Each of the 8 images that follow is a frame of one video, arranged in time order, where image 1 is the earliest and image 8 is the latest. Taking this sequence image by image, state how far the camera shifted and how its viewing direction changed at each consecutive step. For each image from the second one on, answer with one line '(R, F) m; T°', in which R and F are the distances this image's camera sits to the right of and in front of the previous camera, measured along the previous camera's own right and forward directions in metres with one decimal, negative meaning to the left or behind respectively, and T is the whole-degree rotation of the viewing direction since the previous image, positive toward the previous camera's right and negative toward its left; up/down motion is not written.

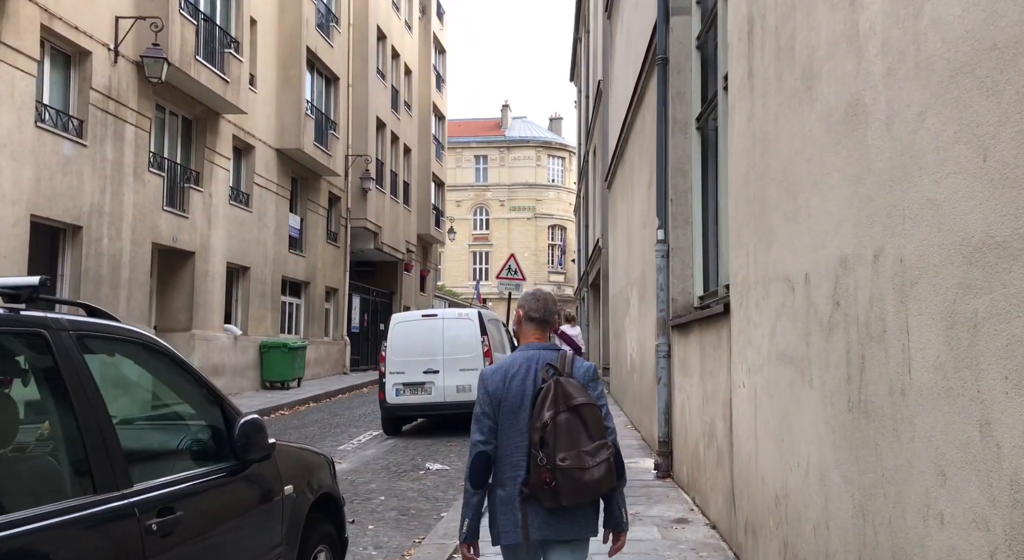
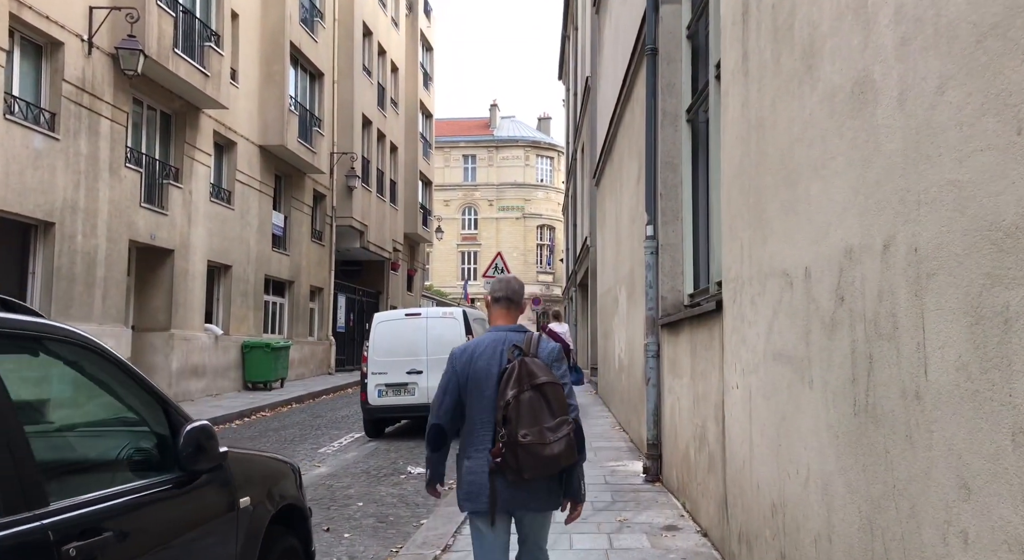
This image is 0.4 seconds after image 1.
(0.0, +0.3) m; +1°
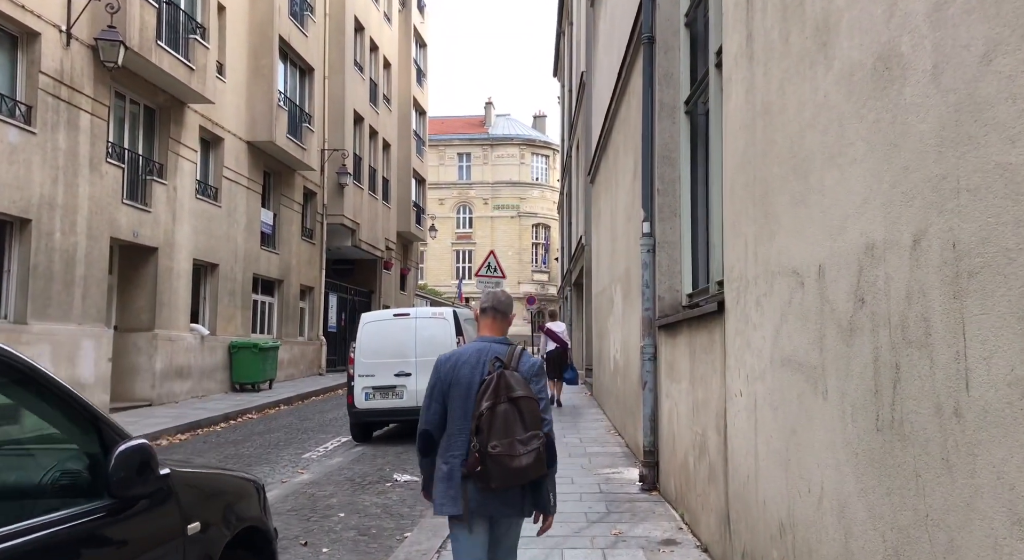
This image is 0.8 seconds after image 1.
(0.0, +0.4) m; 0°
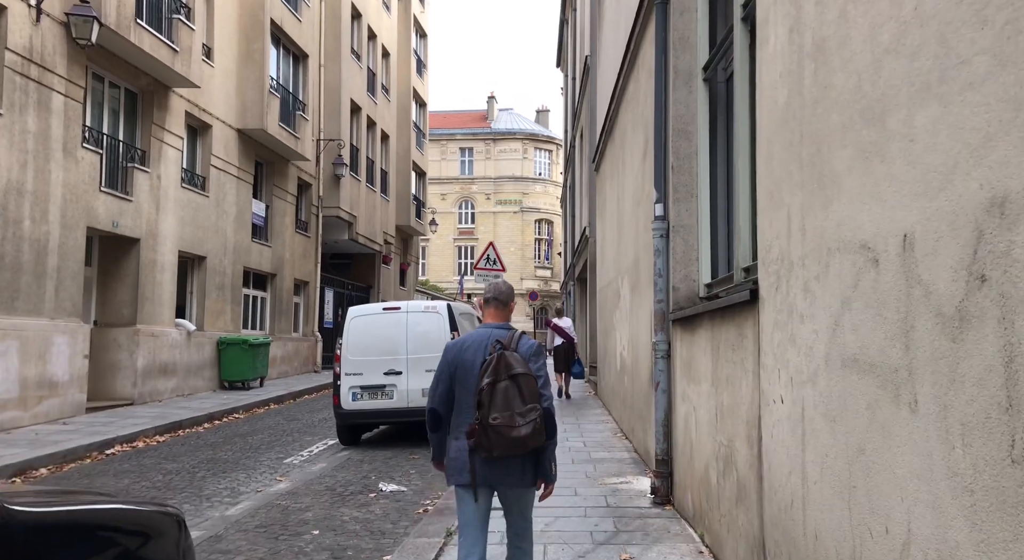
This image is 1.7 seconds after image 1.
(+0.1, +0.8) m; 0°
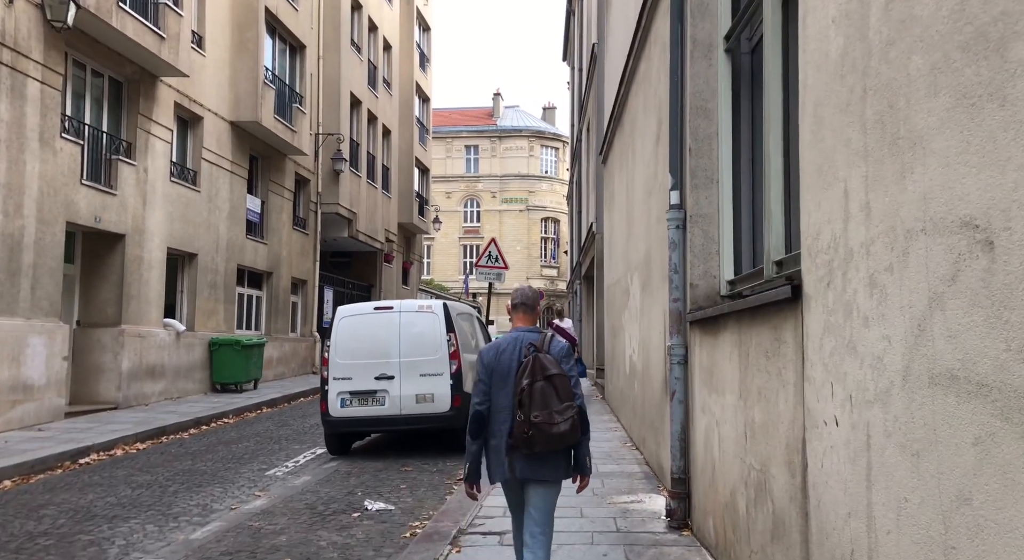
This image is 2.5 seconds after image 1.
(+0.1, +0.8) m; 0°
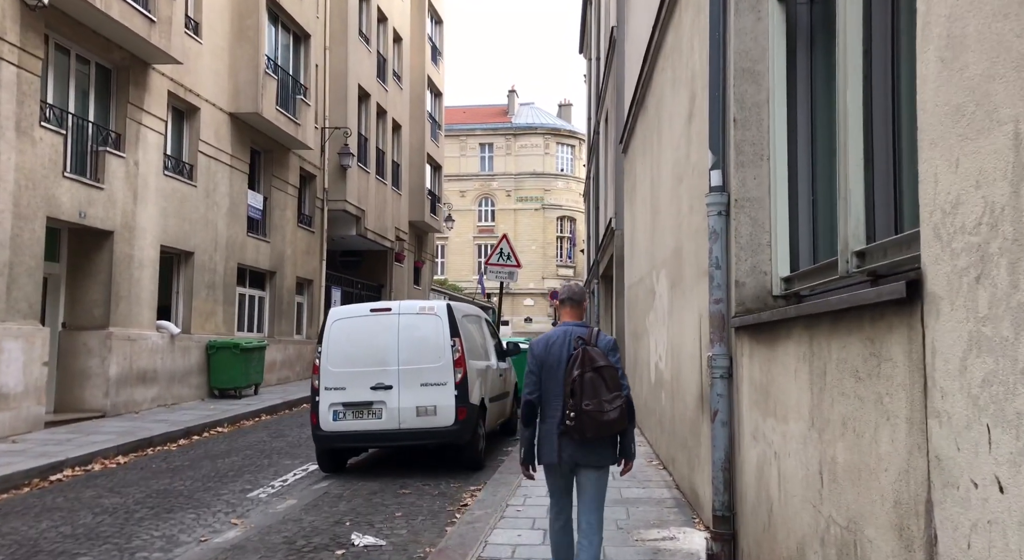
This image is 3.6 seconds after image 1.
(0.0, +1.0) m; -1°
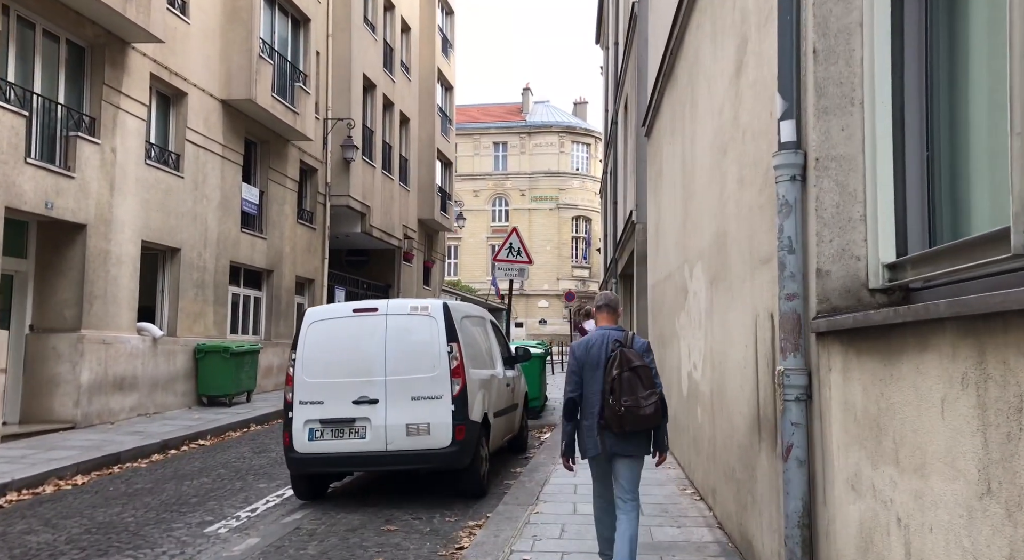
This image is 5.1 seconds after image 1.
(+0.1, +1.3) m; -1°
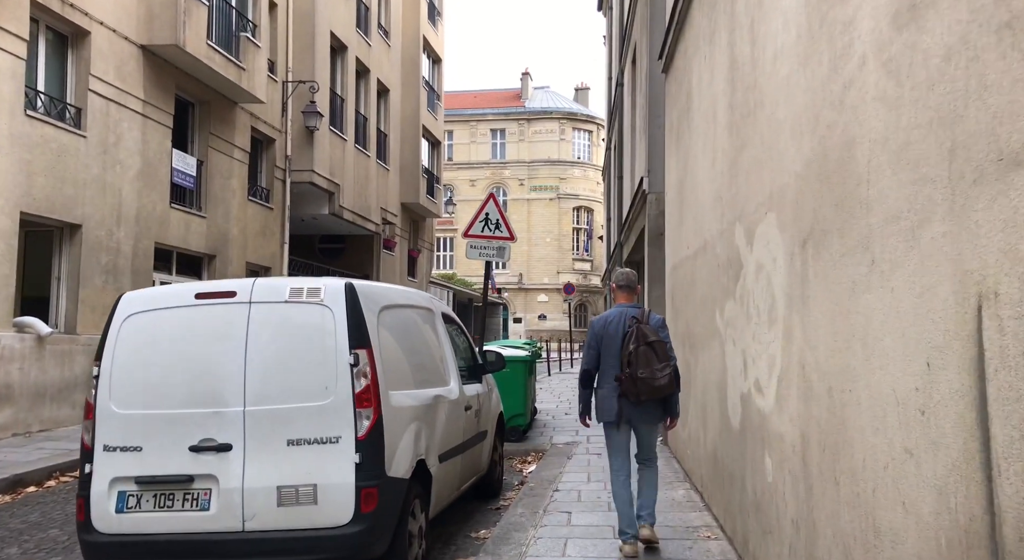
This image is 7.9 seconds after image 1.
(+0.3, +3.0) m; 0°
